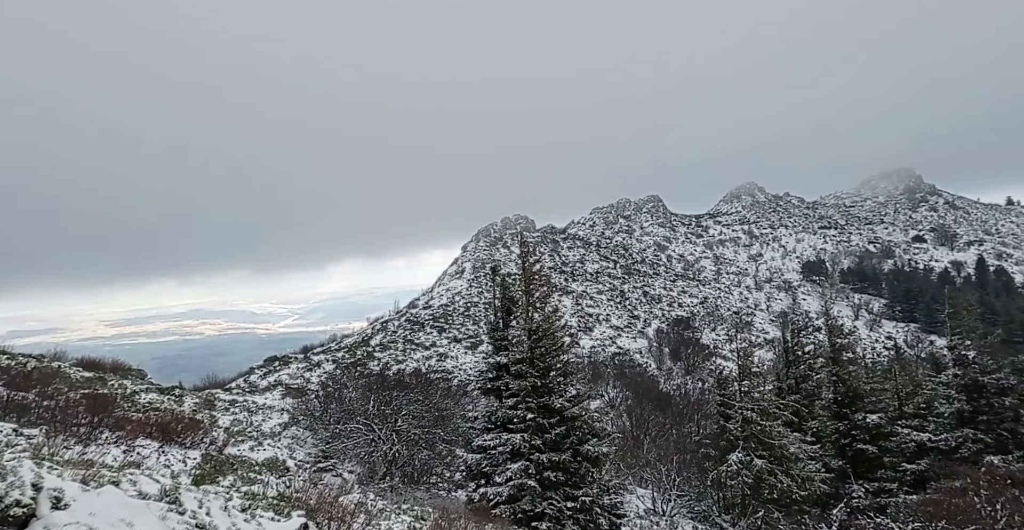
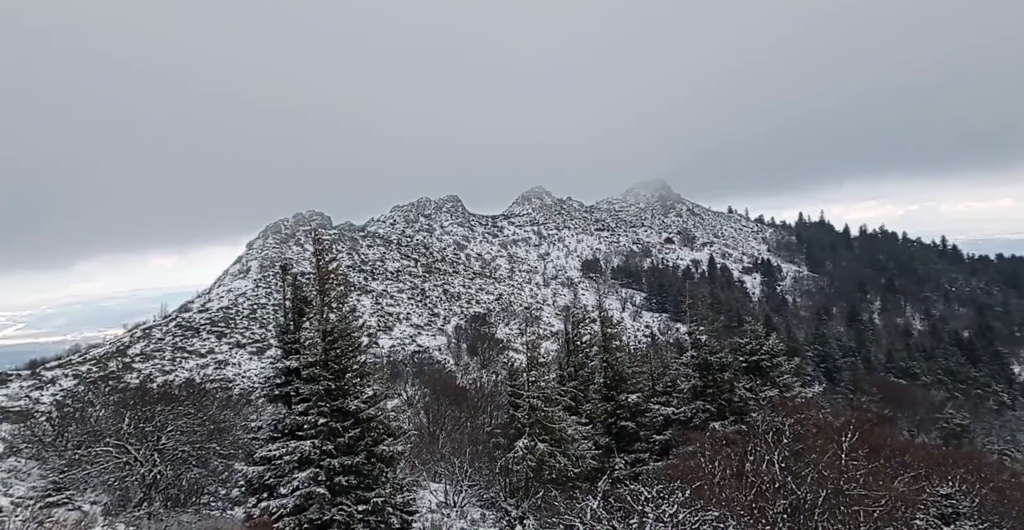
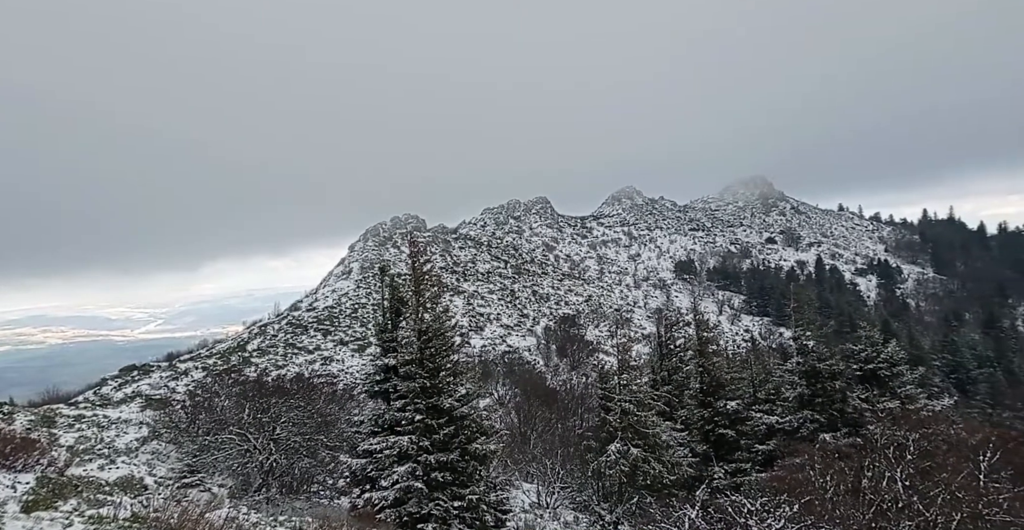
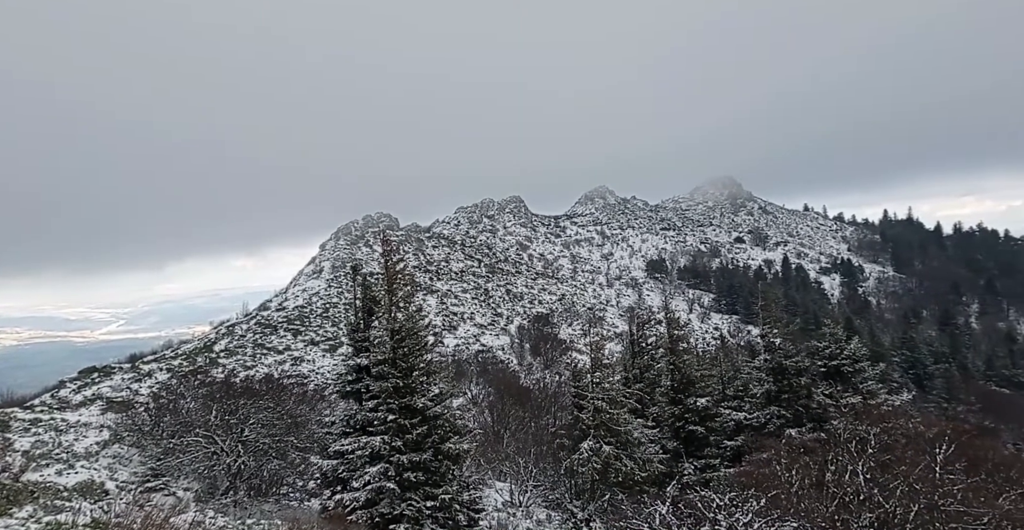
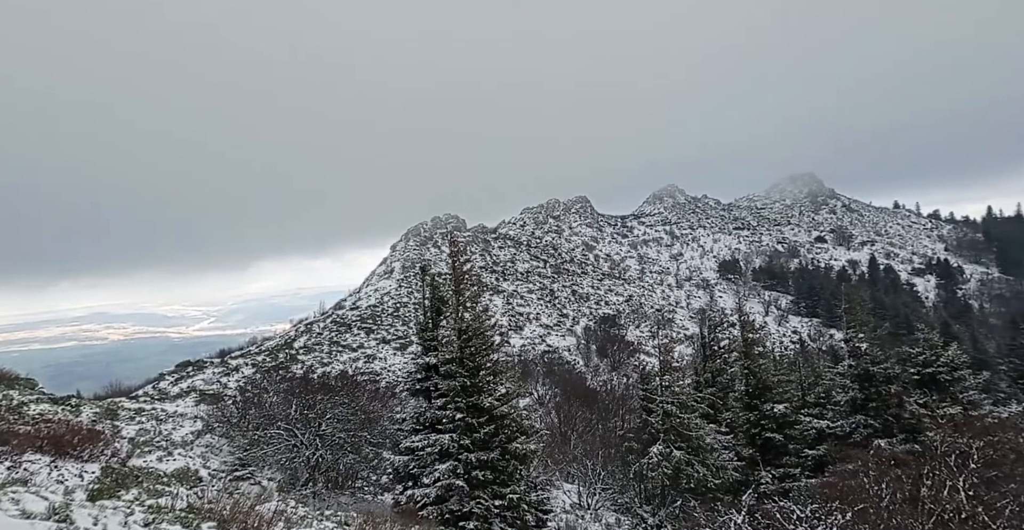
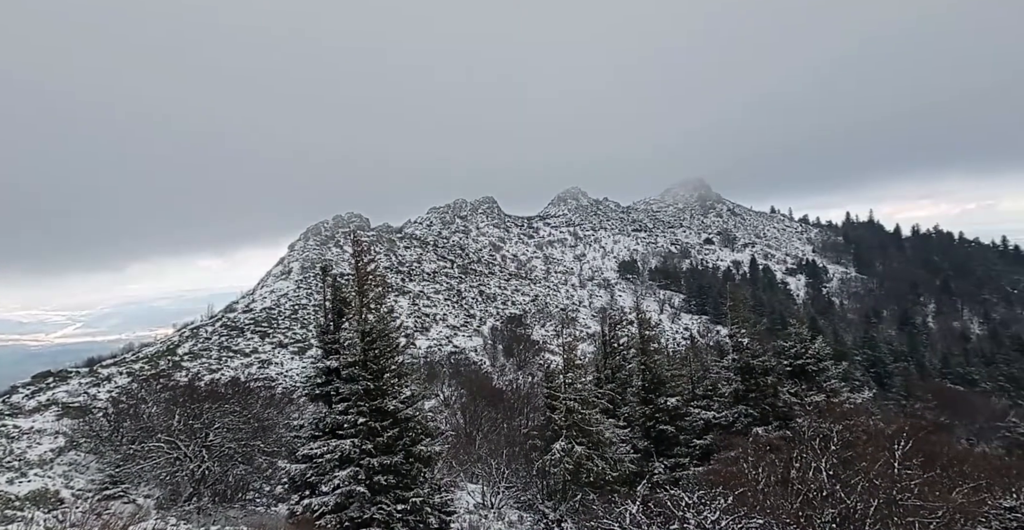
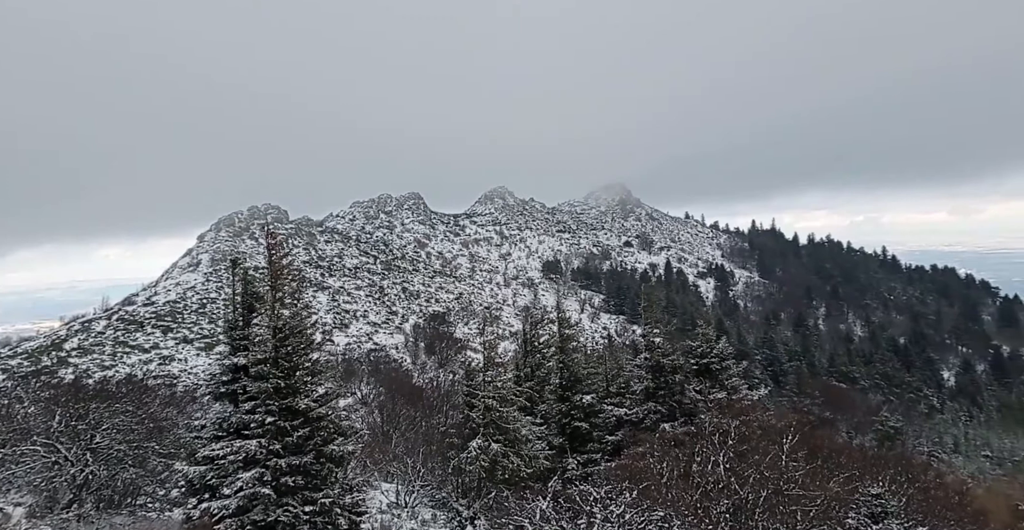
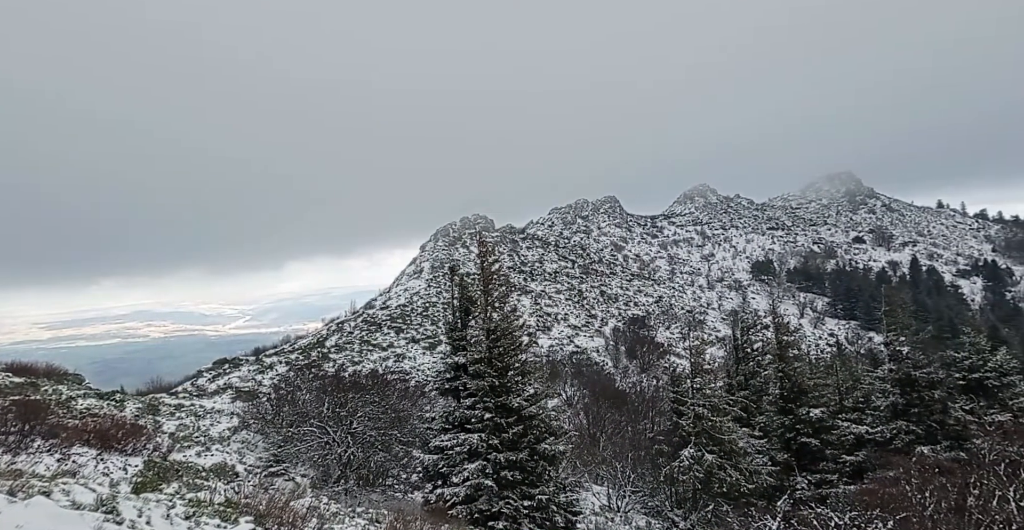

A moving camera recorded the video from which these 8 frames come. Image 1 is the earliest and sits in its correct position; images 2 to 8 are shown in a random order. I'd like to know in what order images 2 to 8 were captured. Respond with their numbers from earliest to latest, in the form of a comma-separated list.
8, 5, 3, 4, 6, 2, 7
